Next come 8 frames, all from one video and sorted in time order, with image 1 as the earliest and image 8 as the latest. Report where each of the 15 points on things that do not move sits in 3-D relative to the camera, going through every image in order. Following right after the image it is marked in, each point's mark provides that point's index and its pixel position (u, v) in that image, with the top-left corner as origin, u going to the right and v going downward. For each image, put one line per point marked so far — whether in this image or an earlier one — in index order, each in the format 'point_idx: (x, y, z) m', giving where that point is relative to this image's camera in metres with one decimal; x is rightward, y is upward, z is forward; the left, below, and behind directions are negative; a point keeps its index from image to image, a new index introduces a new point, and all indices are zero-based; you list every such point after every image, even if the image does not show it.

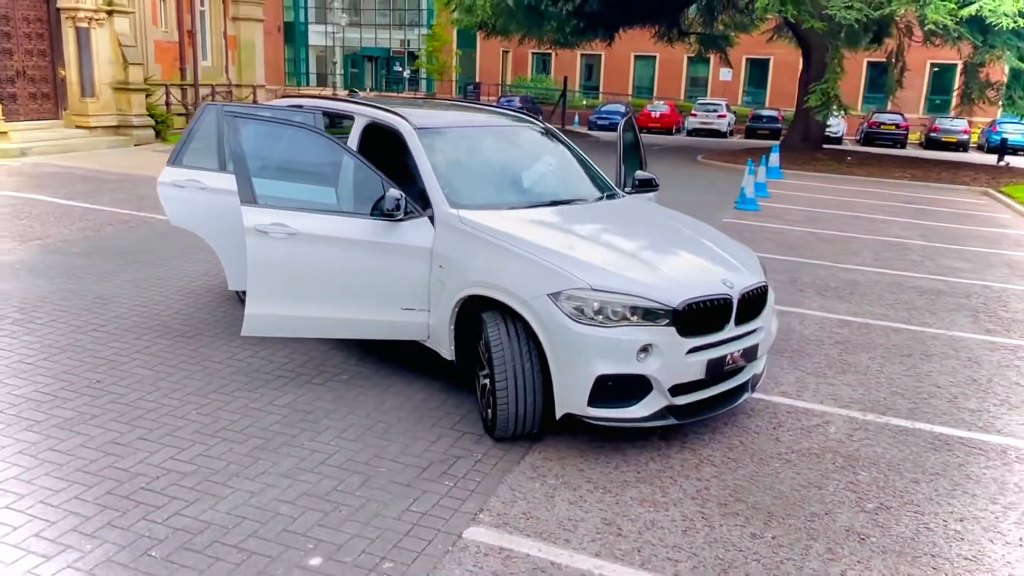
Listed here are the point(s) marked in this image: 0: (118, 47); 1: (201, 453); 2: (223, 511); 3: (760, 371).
0: (-7.7, +4.7, +16.6) m
1: (-1.7, -0.9, +4.4) m
2: (-1.3, -1.0, +3.9) m
3: (+1.5, -0.5, +5.2) m
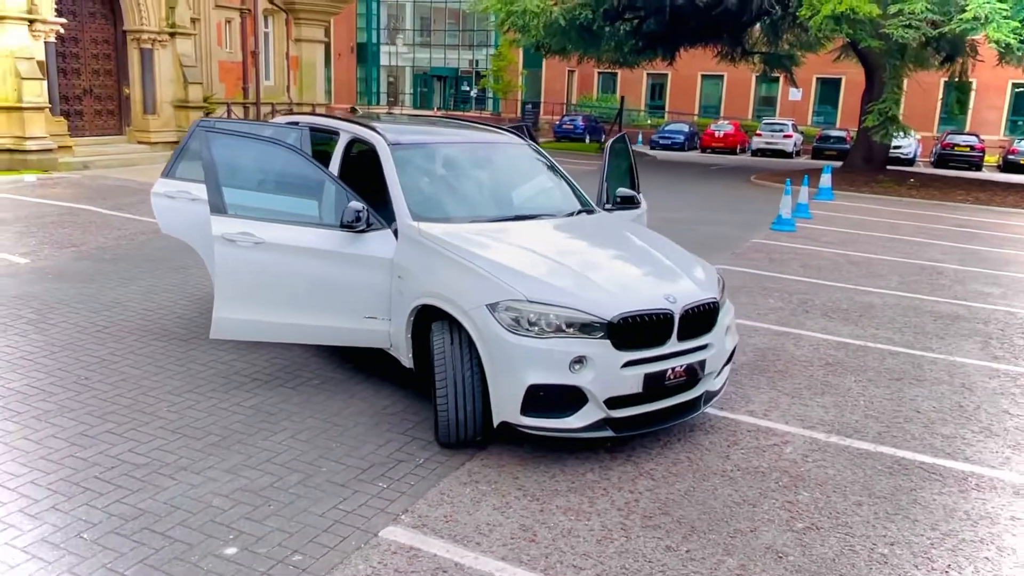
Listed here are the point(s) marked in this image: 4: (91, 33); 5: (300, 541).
0: (-6.9, +4.5, +17.4) m
1: (-2.0, -0.9, +4.7) m
2: (-1.7, -1.0, +4.1) m
3: (+1.3, -0.6, +5.2) m
4: (-8.3, +5.0, +16.5) m
5: (-1.0, -1.2, +3.8) m
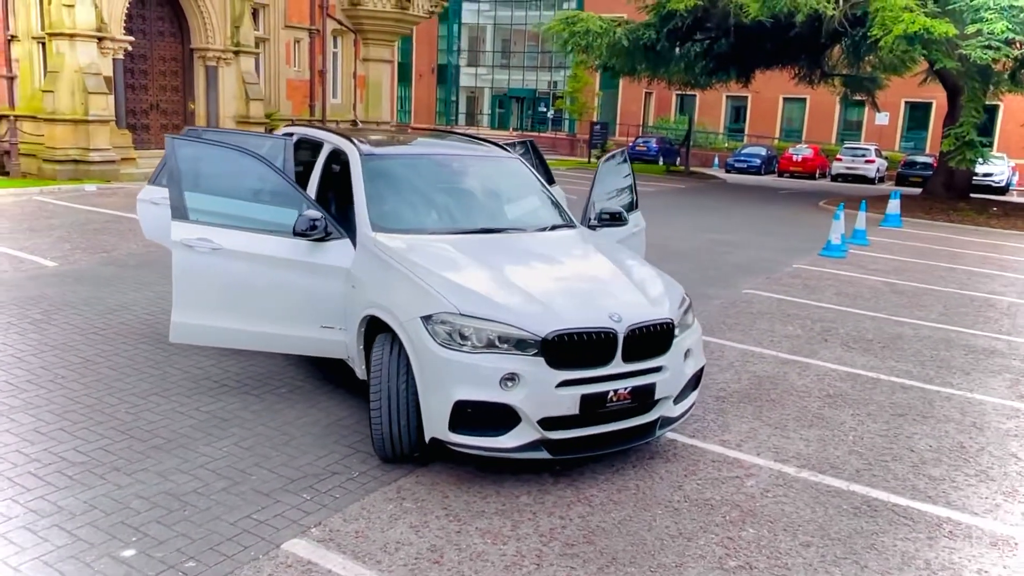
0: (-5.8, +4.3, +18.0) m
1: (-2.3, -0.9, +4.8) m
2: (-2.1, -1.0, +4.2) m
3: (+1.0, -0.7, +4.9) m
4: (-7.2, +4.9, +17.2) m
5: (-1.4, -1.2, +3.8) m
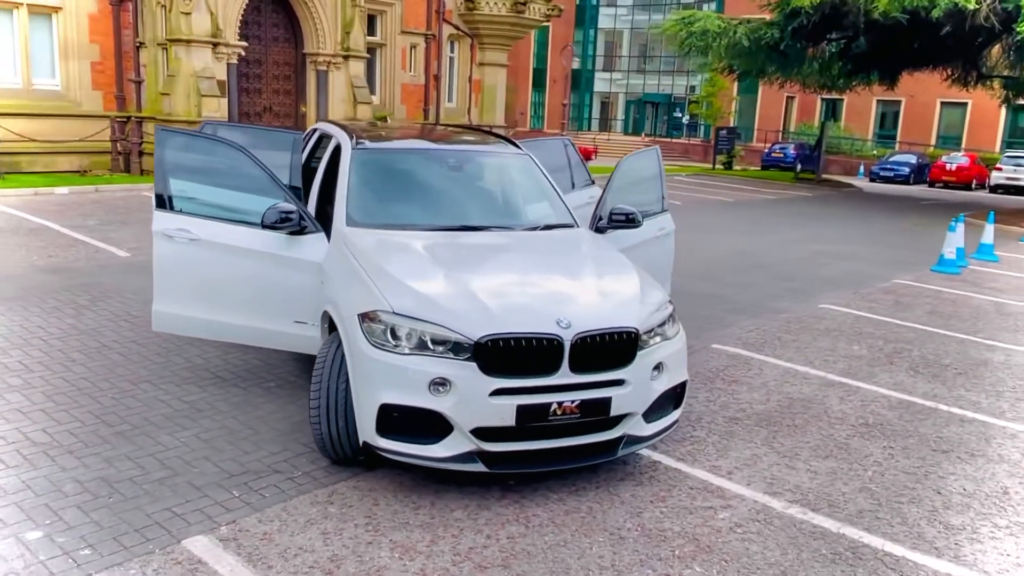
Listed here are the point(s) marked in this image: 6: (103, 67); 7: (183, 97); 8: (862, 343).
0: (-3.6, +4.4, +18.6) m
1: (-2.6, -0.8, +4.9) m
2: (-2.5, -1.0, +4.2) m
3: (+0.7, -0.8, +4.5) m
4: (-5.1, +5.0, +18.0) m
5: (-1.8, -1.1, +3.8) m
6: (-8.0, +4.4, +16.6) m
7: (-6.2, +3.6, +15.9) m
8: (+3.3, -0.5, +7.9) m
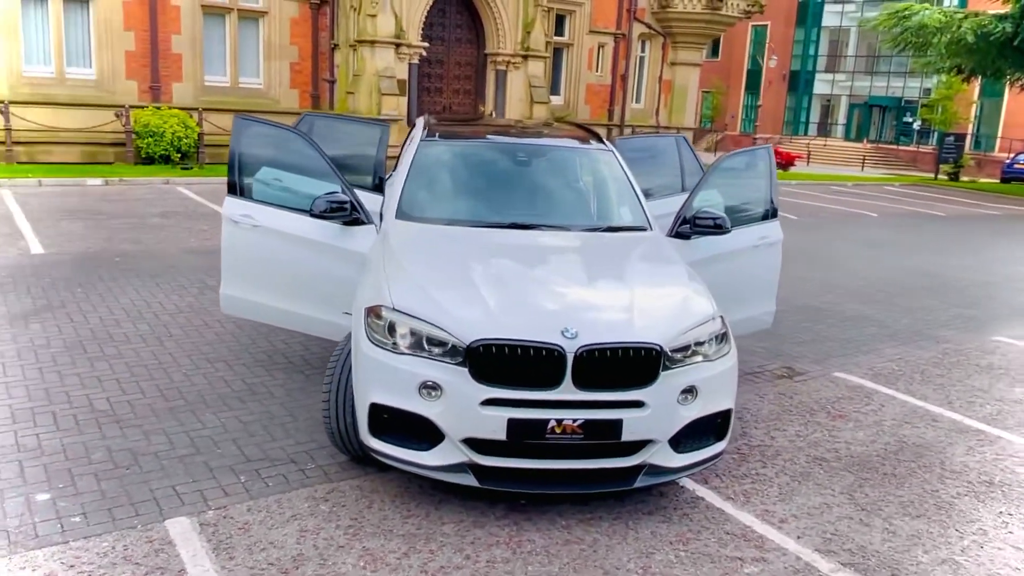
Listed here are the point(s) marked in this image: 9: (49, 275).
0: (+0.4, +4.4, +18.6) m
1: (-2.3, -0.7, +5.1) m
2: (-2.4, -0.8, +4.5) m
3: (+0.7, -0.8, +4.0) m
4: (-1.2, +5.1, +18.5) m
5: (-1.9, -1.0, +3.9) m
6: (-4.5, +4.7, +17.8) m
7: (-2.9, +3.8, +16.7) m
8: (+4.1, -0.8, +6.7) m
9: (-4.4, +0.1, +7.9) m
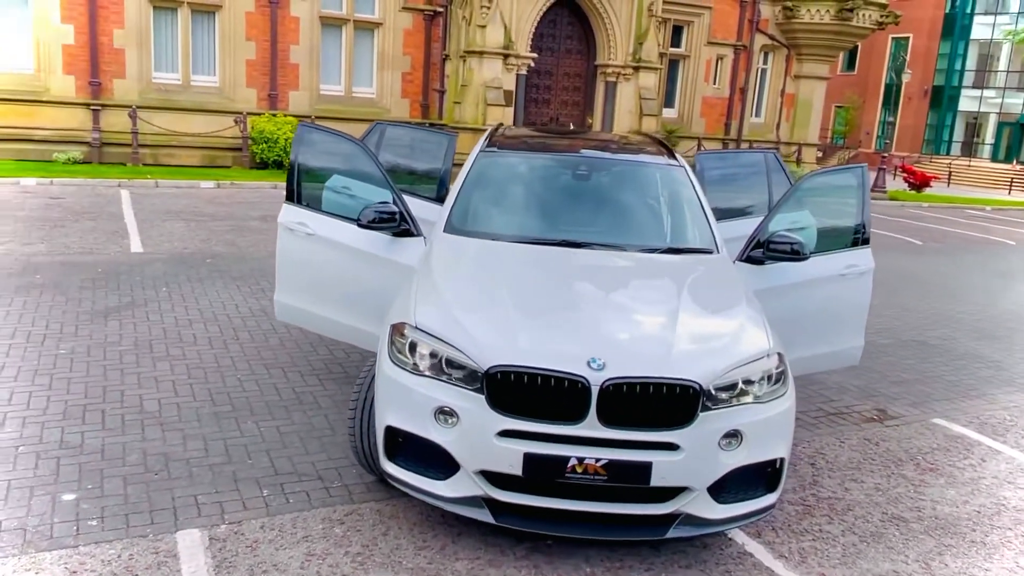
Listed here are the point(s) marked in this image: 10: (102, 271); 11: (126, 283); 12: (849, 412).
0: (+2.7, +4.1, +18.2) m
1: (-2.1, -0.7, +5.2) m
2: (-2.2, -0.8, +4.6) m
3: (+0.8, -1.0, +3.6) m
4: (+1.2, +4.8, +18.3) m
5: (-1.8, -1.0, +3.9) m
6: (-2.1, +4.5, +18.1) m
7: (-0.8, +3.6, +16.8) m
8: (+4.5, -1.1, +5.8) m
9: (-3.6, +0.1, +8.2) m
10: (-4.0, +0.2, +8.2) m
11: (-3.6, 0.0, +7.8) m
12: (+2.4, -0.9, +5.9) m
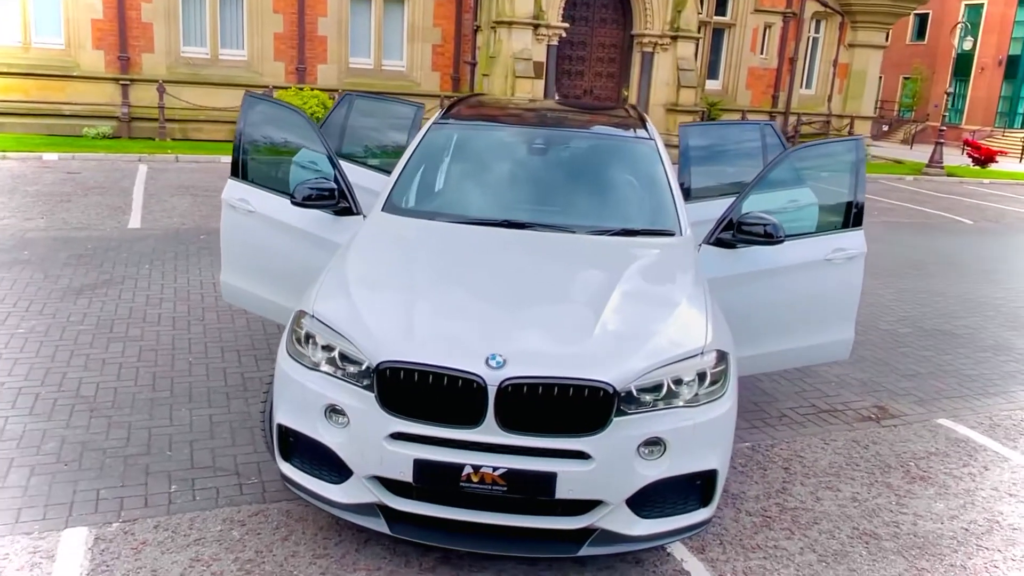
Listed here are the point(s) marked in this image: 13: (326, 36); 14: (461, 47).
0: (+3.4, +4.5, +17.5) m
1: (-2.3, -0.6, +5.0) m
2: (-2.5, -0.7, +4.4) m
3: (+0.4, -0.9, +3.2) m
4: (+1.9, +5.3, +17.7) m
5: (-2.2, -1.0, +3.7) m
6: (-1.4, +5.0, +17.7) m
7: (-0.2, +4.0, +16.3) m
8: (+4.3, -1.0, +5.1) m
9: (-3.7, +0.4, +8.1) m
10: (-4.0, +0.4, +8.1) m
11: (-3.7, +0.3, +7.7) m
12: (+2.1, -0.8, +5.4) m
13: (-3.7, +5.0, +16.8) m
14: (-1.1, +5.1, +17.7) m
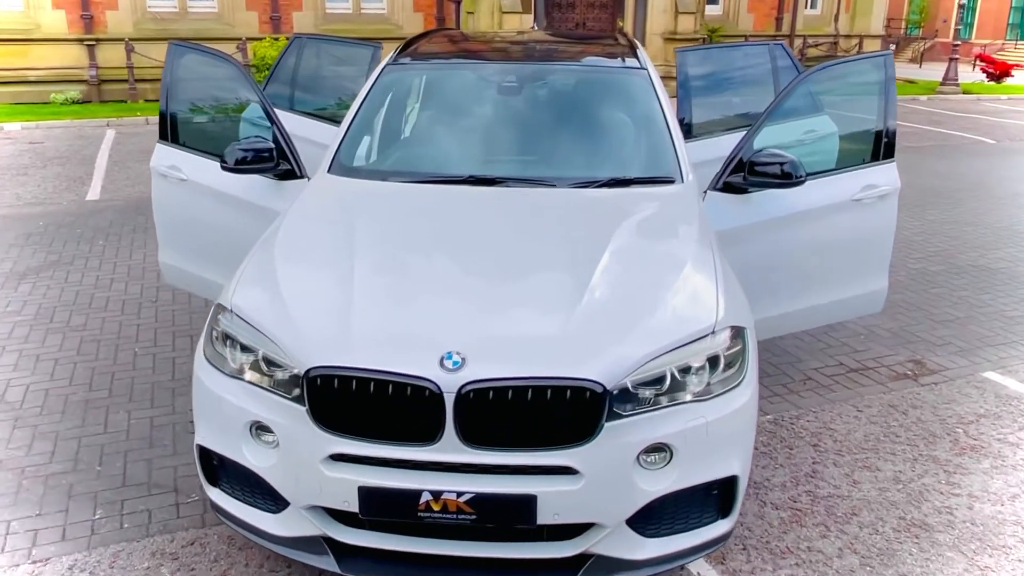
0: (+3.2, +5.7, +16.5) m
1: (-2.4, -0.5, +4.4) m
2: (-2.6, -0.7, +3.8) m
3: (+0.4, -0.8, +2.6) m
4: (+1.6, +6.4, +16.6) m
5: (-2.3, -1.0, +3.1) m
6: (-1.7, +6.0, +16.7) m
7: (-0.4, +5.0, +15.4) m
8: (+4.2, -0.6, +4.5) m
9: (-3.8, +0.6, +7.4) m
10: (-4.1, +0.6, +7.4) m
11: (-3.8, +0.4, +7.0) m
12: (+2.1, -0.5, +4.8) m
13: (-4.0, +5.8, +15.8) m
14: (-1.4, +6.0, +16.7) m
